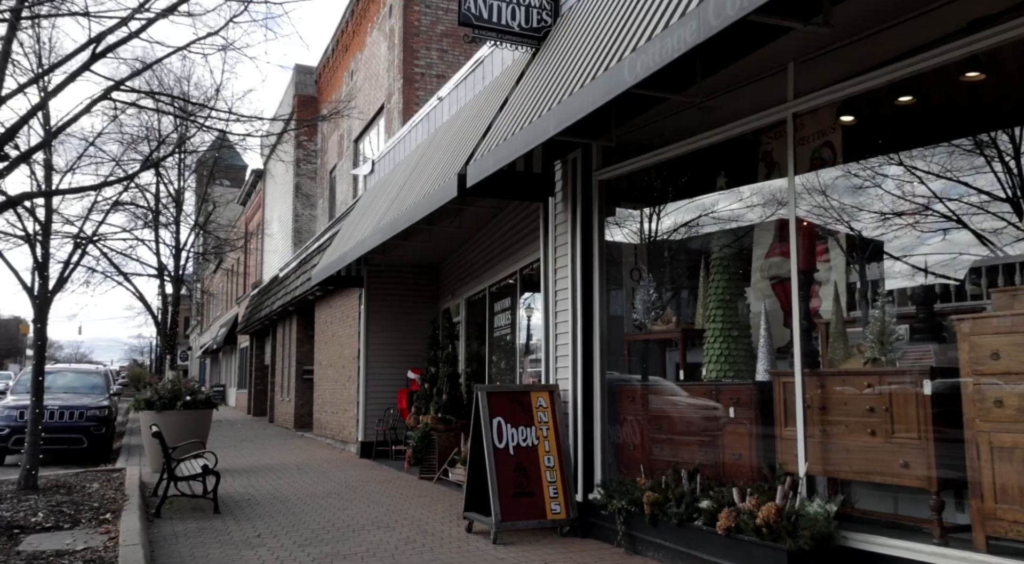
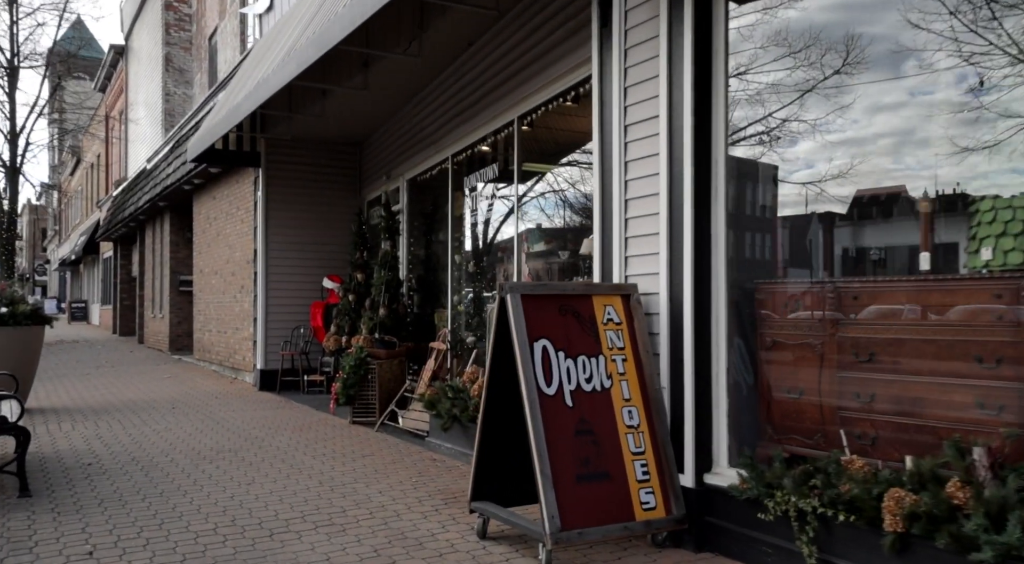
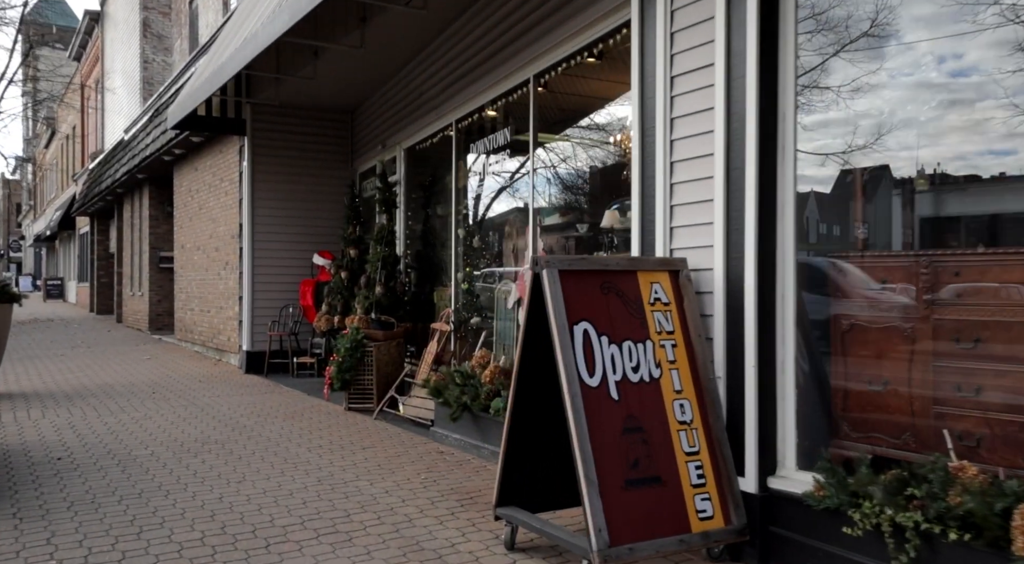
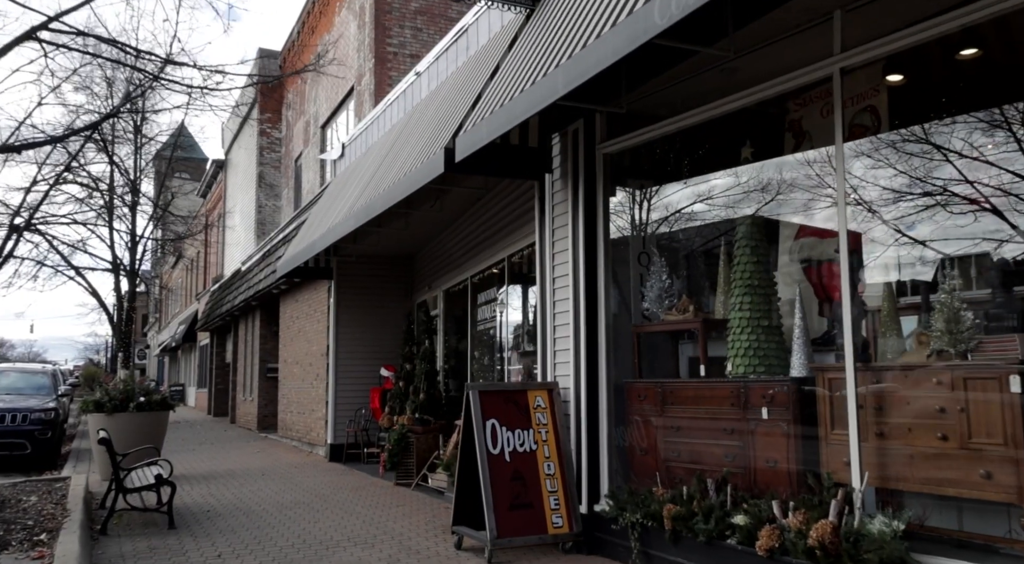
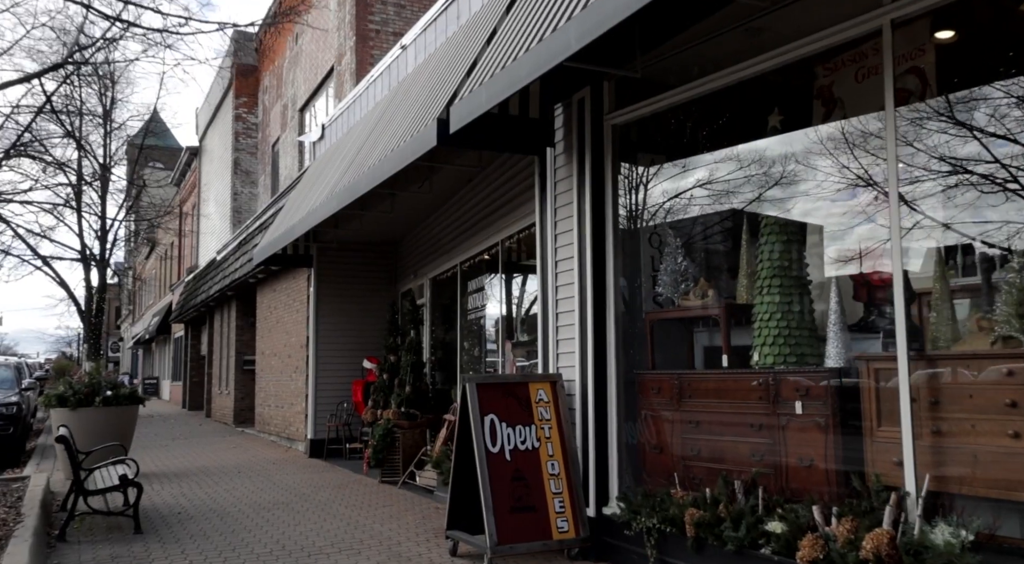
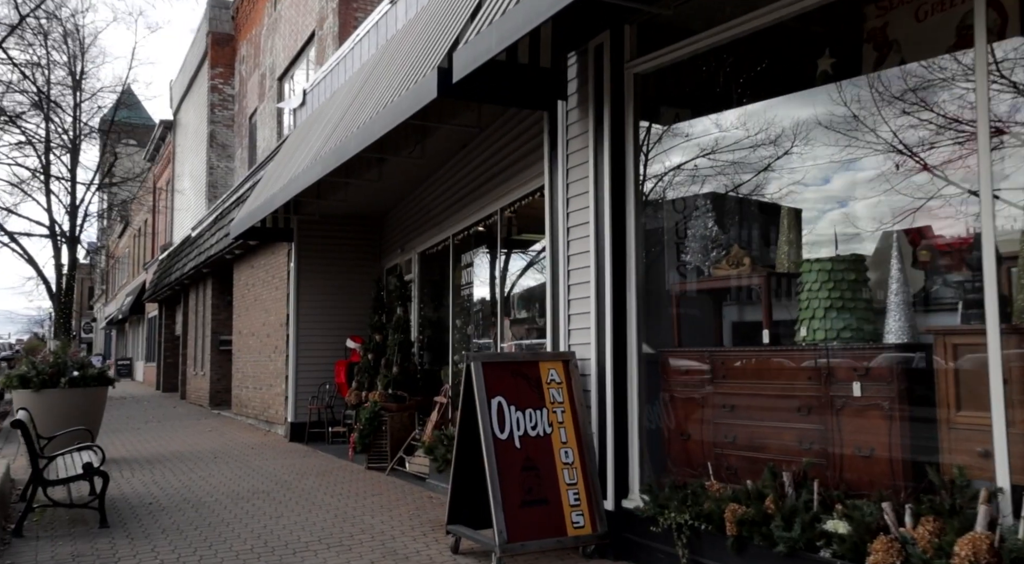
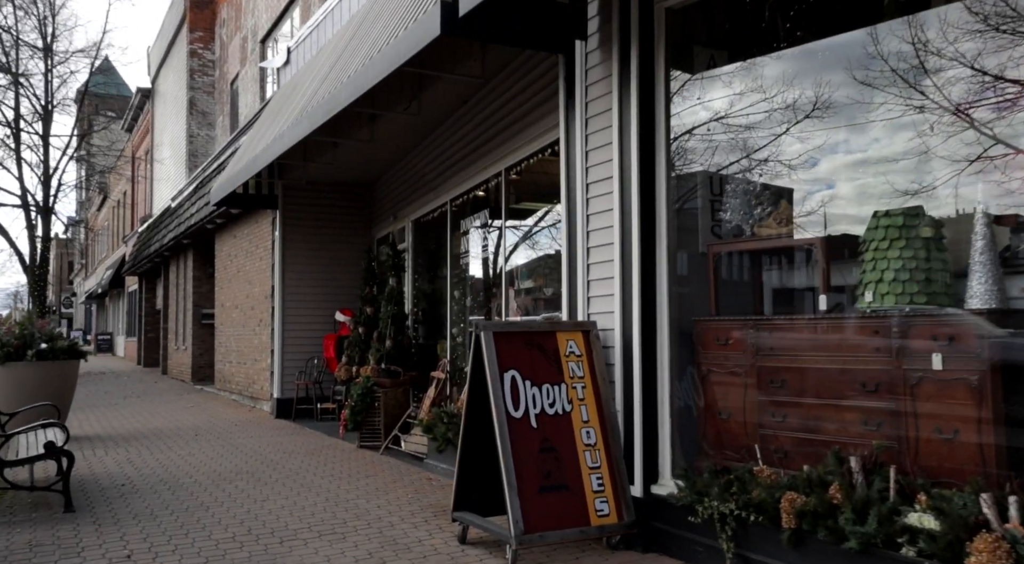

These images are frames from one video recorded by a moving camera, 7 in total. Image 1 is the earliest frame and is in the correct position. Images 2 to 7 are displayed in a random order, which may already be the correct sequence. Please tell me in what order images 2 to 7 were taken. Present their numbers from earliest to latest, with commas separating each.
4, 5, 6, 7, 2, 3
